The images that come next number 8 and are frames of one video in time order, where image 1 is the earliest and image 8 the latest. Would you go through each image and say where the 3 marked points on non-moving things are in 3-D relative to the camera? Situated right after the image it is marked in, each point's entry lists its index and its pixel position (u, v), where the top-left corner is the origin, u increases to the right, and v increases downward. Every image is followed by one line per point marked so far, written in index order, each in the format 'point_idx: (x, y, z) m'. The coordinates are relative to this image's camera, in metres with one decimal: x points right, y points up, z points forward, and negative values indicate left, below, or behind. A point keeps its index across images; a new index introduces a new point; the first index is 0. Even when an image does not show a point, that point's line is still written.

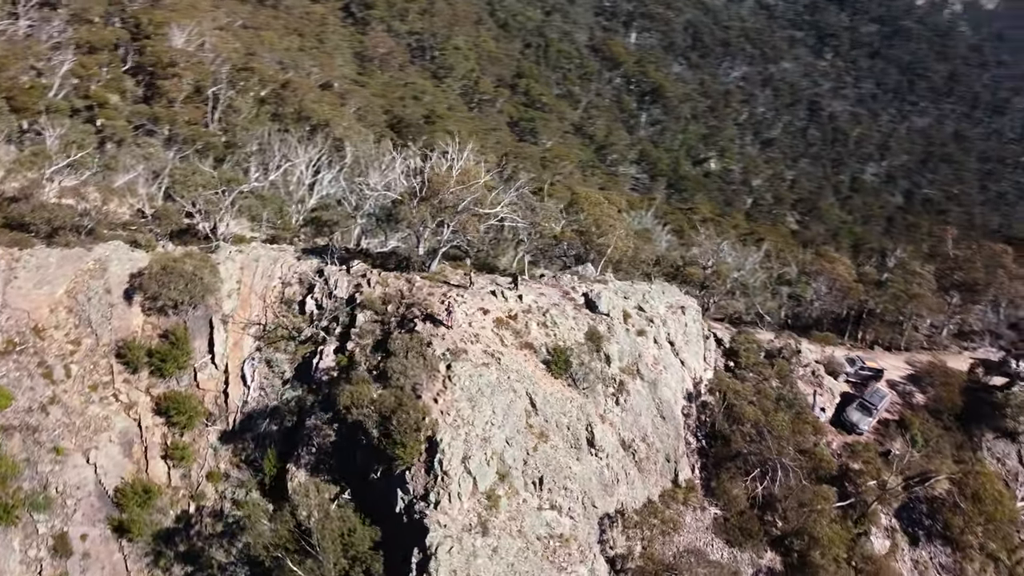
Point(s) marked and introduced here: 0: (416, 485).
0: (-2.4, -4.9, +20.1) m
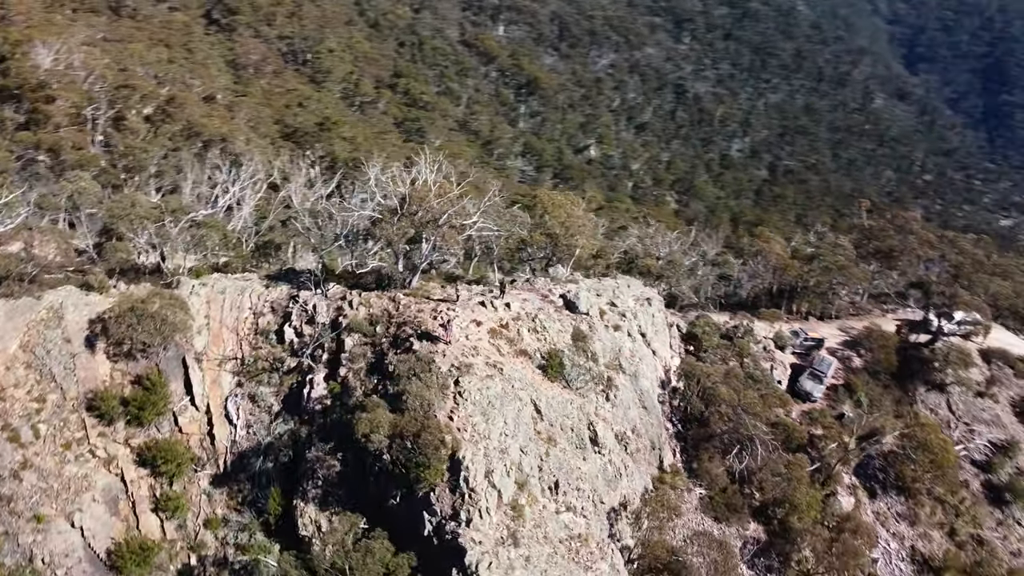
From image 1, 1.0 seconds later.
0: (-1.7, -5.3, +19.9) m
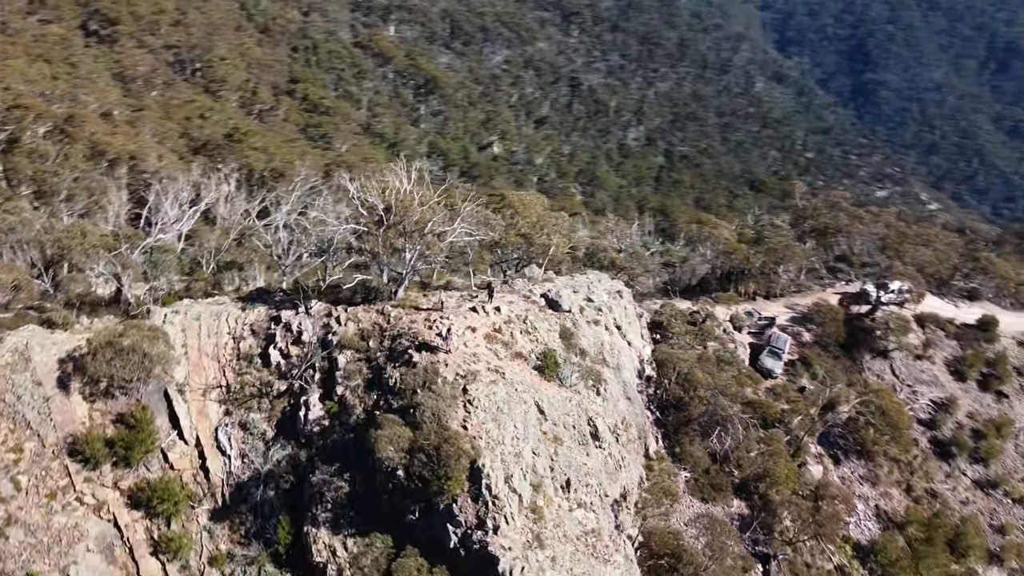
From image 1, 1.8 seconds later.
0: (-1.1, -5.6, +19.8) m
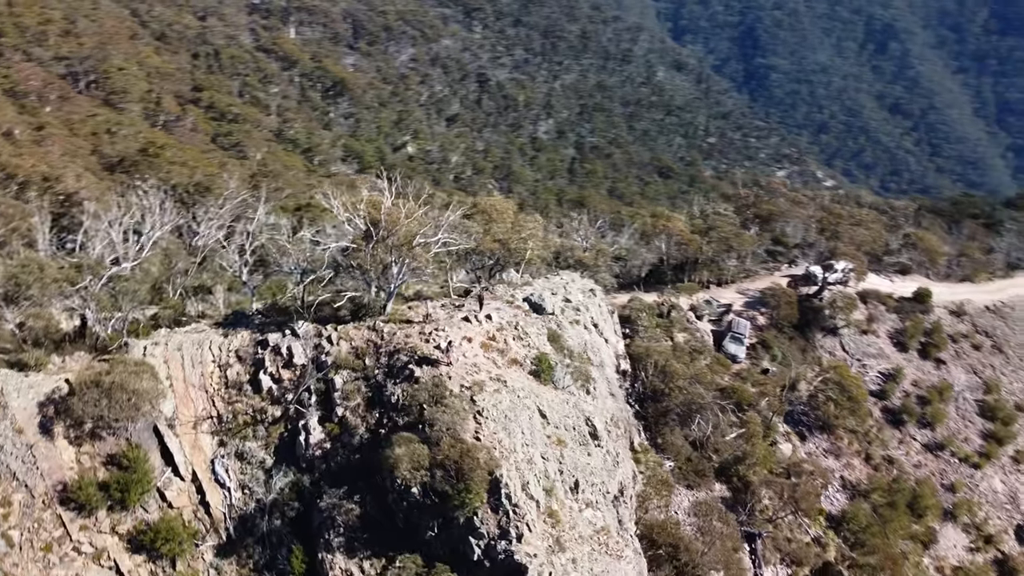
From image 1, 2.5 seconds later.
0: (-0.5, -5.8, +19.8) m
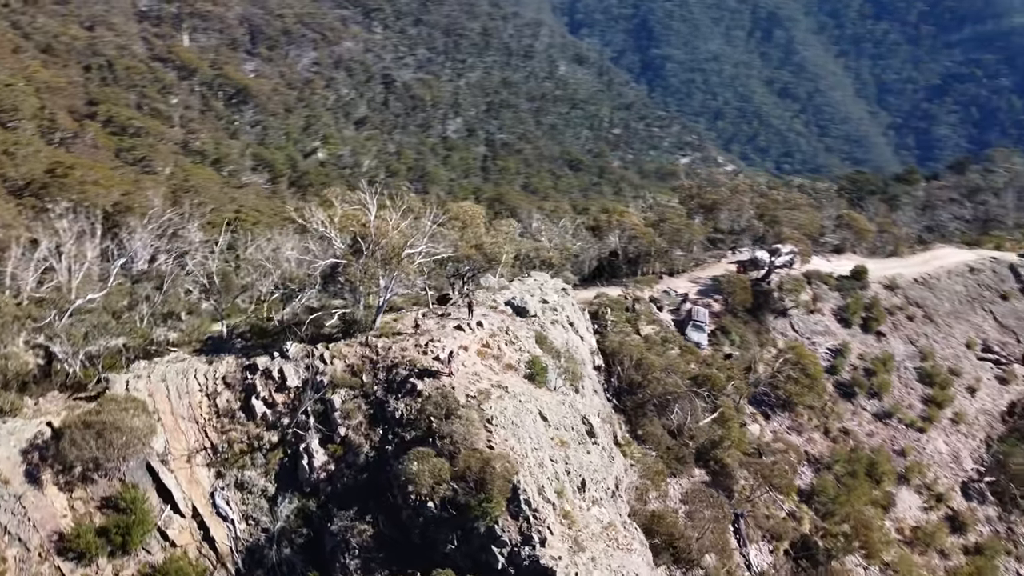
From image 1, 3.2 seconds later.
0: (0.0, -6.0, +19.9) m
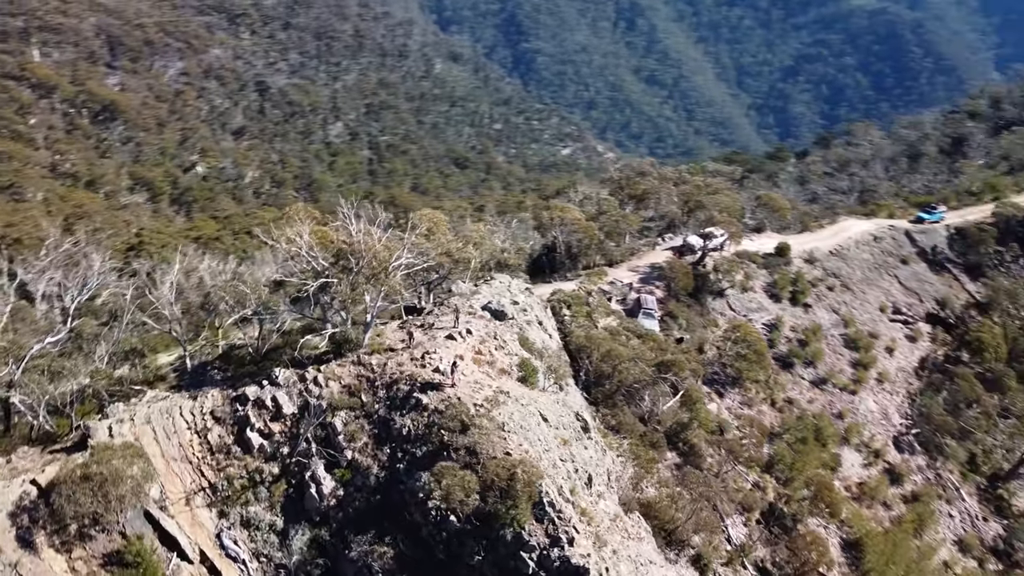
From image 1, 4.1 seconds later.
0: (+0.7, -6.1, +19.9) m
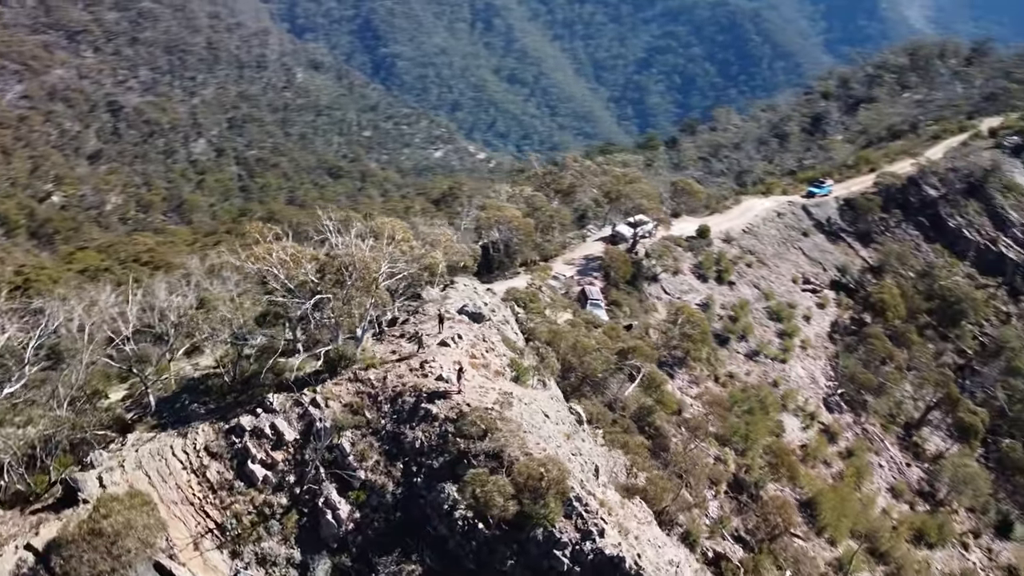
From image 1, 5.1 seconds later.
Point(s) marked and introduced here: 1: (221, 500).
0: (+1.5, -6.0, +19.9) m
1: (-7.2, -5.2, +19.9) m
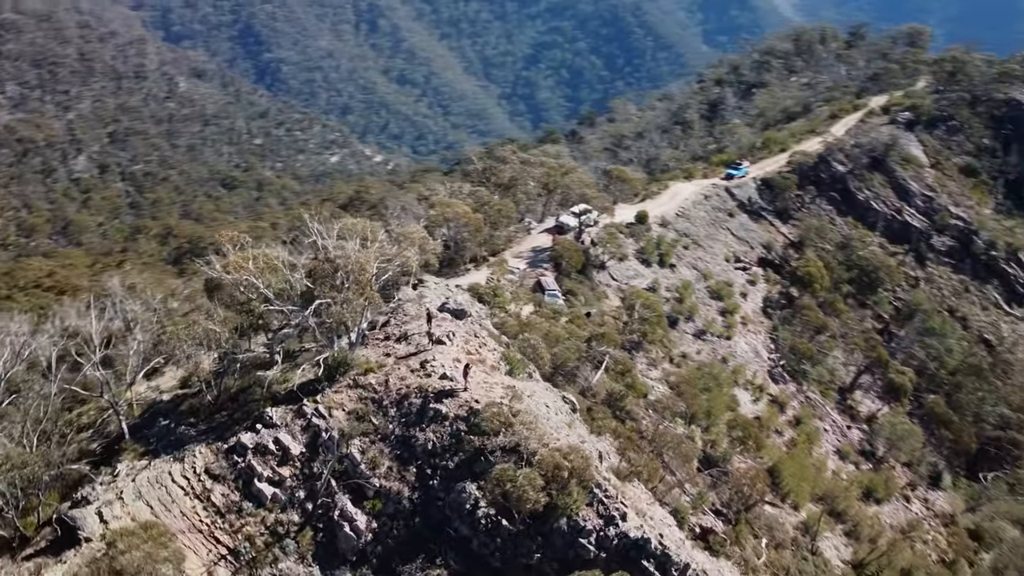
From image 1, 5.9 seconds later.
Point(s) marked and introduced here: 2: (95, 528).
0: (+2.1, -5.7, +19.8) m
1: (-6.6, -5.5, +18.9) m
2: (-9.0, -5.1, +17.2) m
